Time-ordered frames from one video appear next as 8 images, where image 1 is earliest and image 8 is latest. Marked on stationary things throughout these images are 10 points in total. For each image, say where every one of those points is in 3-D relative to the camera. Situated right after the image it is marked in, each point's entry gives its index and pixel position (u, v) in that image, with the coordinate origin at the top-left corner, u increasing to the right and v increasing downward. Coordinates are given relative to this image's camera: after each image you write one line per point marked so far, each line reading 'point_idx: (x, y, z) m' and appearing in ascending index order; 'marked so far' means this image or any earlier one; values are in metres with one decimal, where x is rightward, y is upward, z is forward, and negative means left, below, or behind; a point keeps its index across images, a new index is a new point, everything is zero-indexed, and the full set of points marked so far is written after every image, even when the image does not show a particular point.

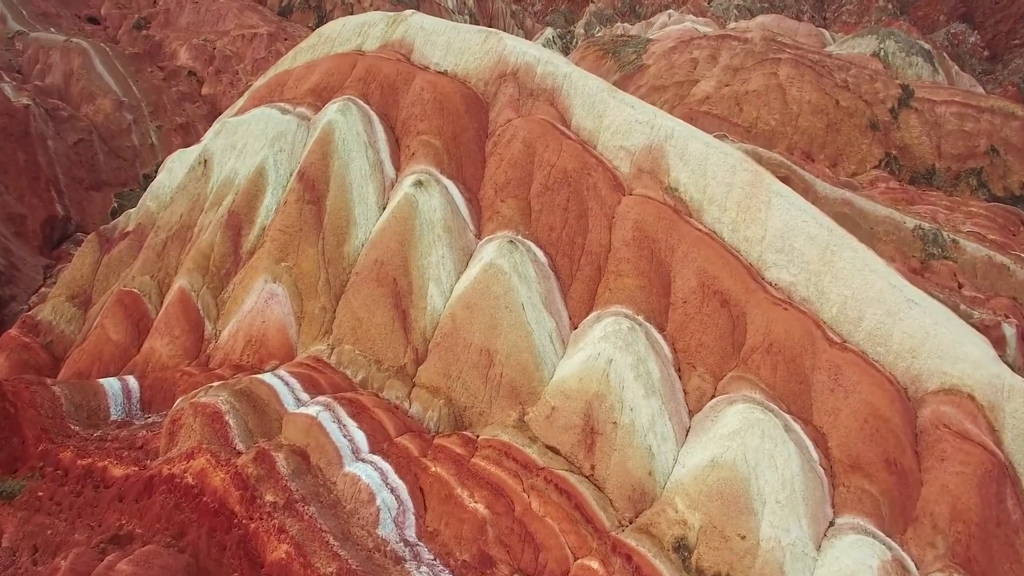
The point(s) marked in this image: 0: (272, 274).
0: (-4.5, +0.3, +12.8) m
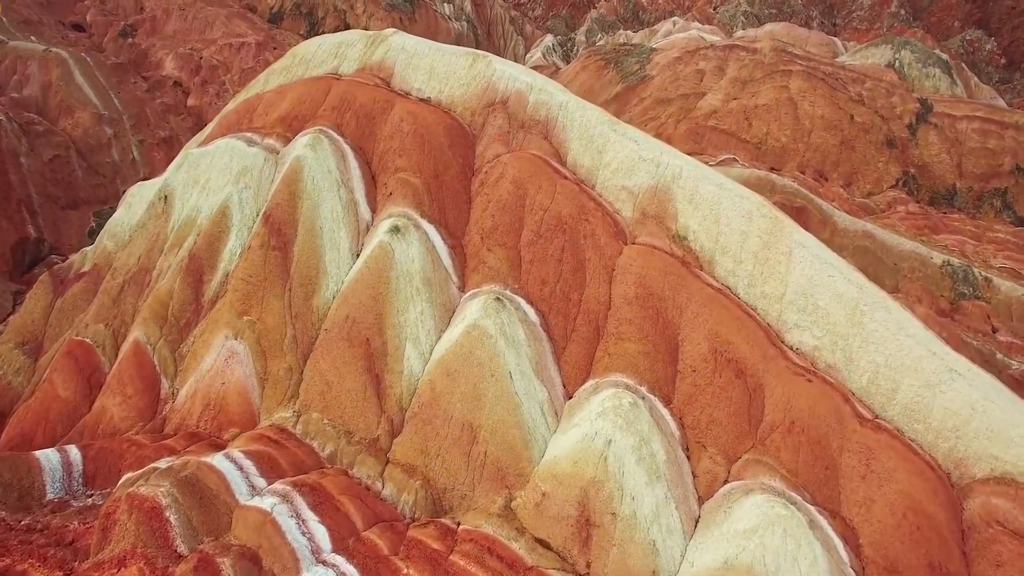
0: (-4.7, -0.7, +11.5) m
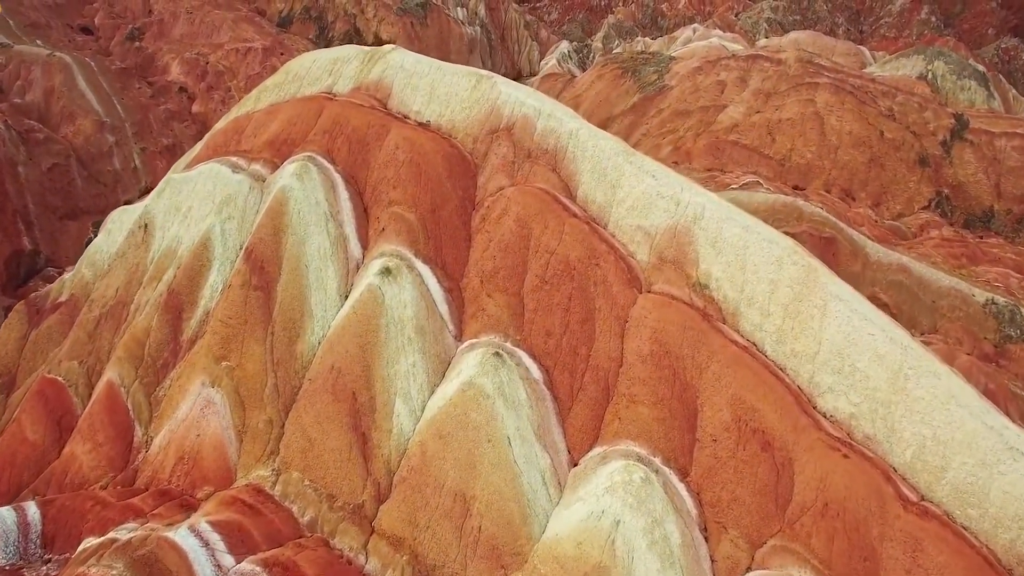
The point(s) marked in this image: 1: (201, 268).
0: (-4.7, -1.4, +10.5) m
1: (-5.3, +0.4, +11.5) m
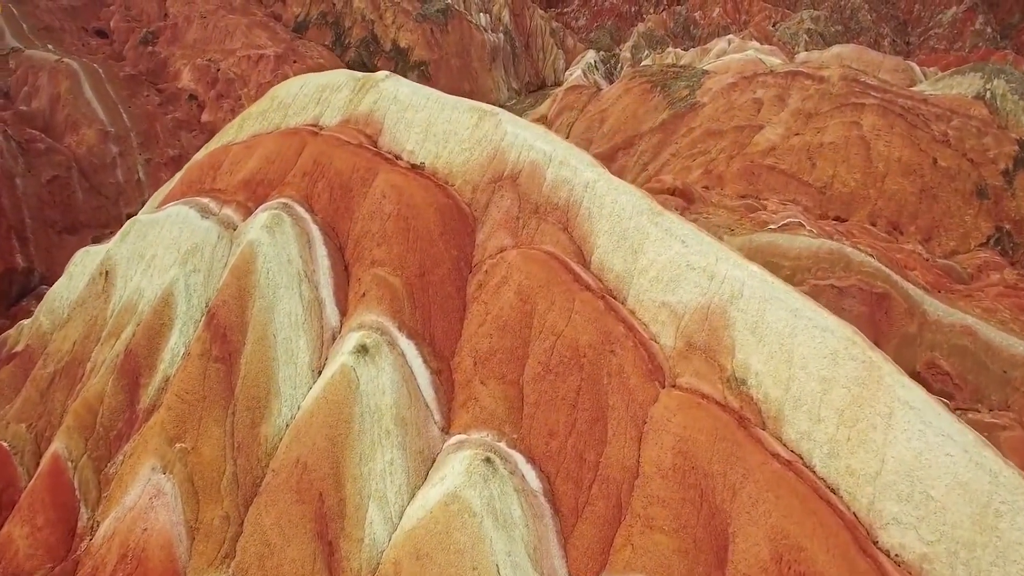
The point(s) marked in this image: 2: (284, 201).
0: (-4.8, -2.3, +9.1) m
1: (-5.3, -0.6, +10.1) m
2: (-3.4, +1.3, +10.0) m
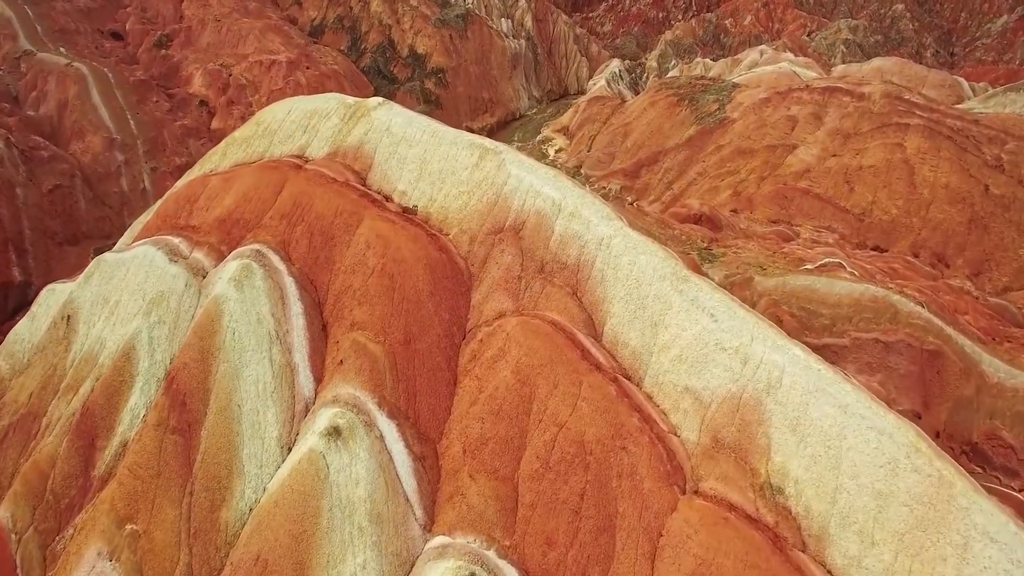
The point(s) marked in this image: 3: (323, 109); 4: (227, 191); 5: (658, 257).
0: (-4.8, -3.1, +8.1) m
1: (-5.3, -1.3, +9.1) m
2: (-3.3, +0.5, +8.9) m
3: (-2.9, +2.8, +10.4) m
4: (-4.2, +1.4, +10.0) m
5: (+1.7, +0.4, +7.7) m
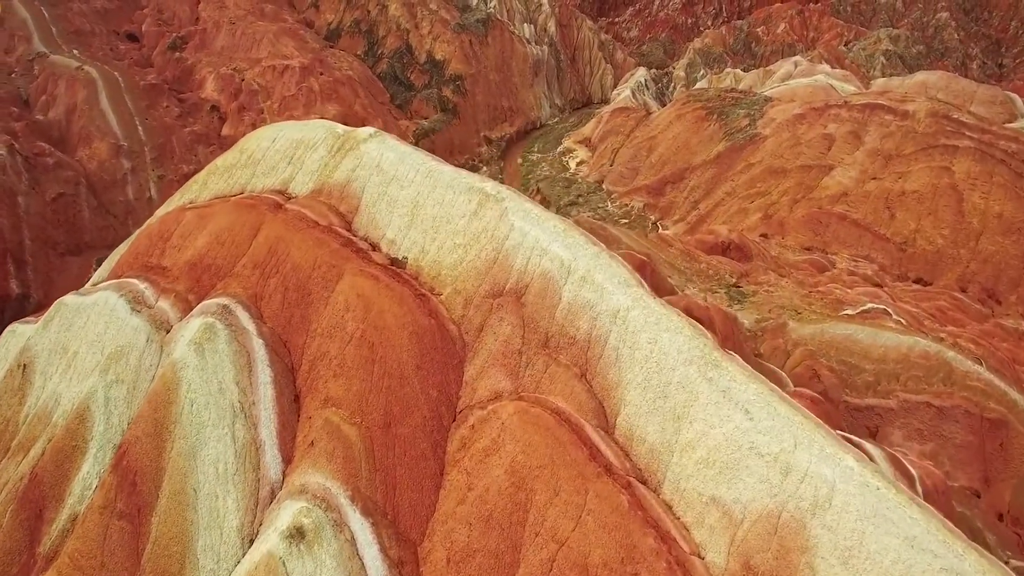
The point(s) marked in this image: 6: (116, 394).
0: (-4.9, -3.7, +7.1) m
1: (-5.3, -2.0, +8.1) m
2: (-3.3, -0.2, +7.8) m
3: (-2.8, +2.1, +9.3) m
4: (-4.2, +0.8, +9.0) m
5: (+1.6, -0.5, +6.5) m
6: (-4.8, -1.3, +8.1) m
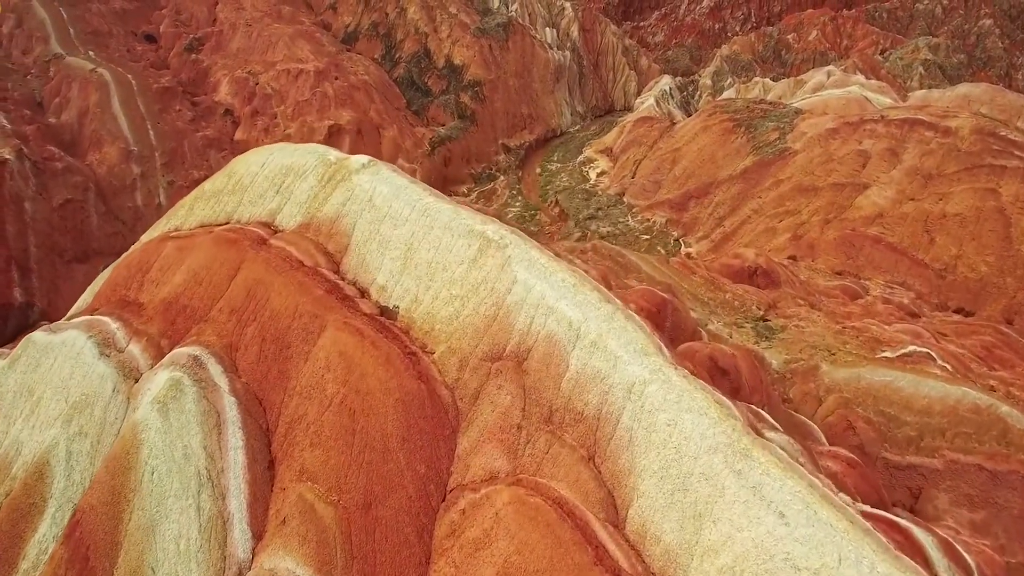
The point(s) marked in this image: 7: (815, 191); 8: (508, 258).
0: (-5.0, -4.2, +6.4) m
1: (-5.3, -2.4, +7.4) m
2: (-3.3, -0.7, +7.1) m
3: (-2.7, +1.5, +8.5) m
4: (-4.1, +0.3, +8.3) m
5: (+1.6, -1.1, +5.6) m
6: (-4.8, -1.8, +7.4) m
7: (+9.0, +2.8, +19.9) m
8: (0.0, +0.3, +6.7) m
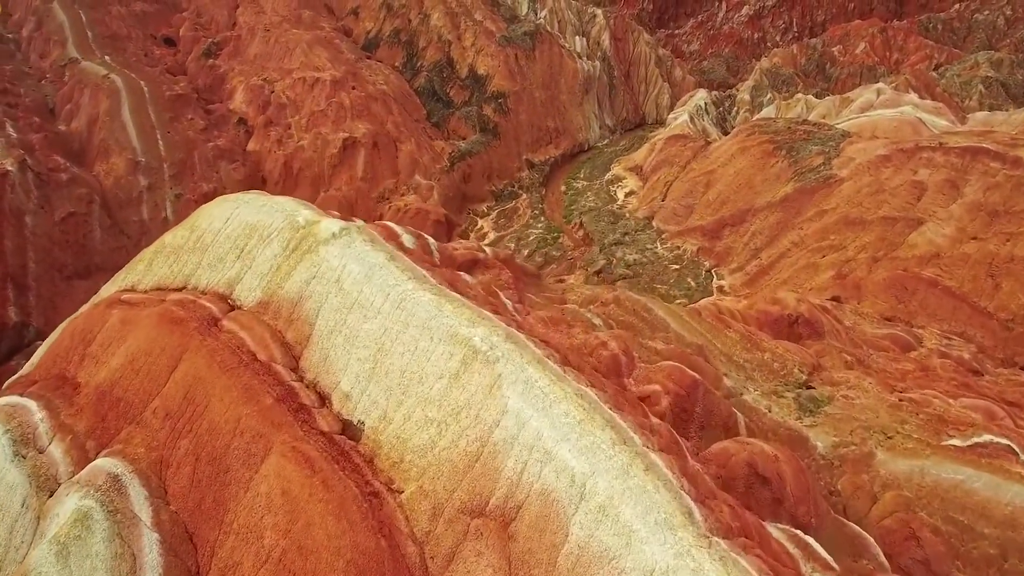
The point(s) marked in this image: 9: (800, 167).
0: (-5.1, -5.0, +5.2) m
1: (-5.4, -3.2, +6.2) m
2: (-3.4, -1.5, +5.8) m
3: (-2.6, +0.7, +7.2) m
4: (-4.1, -0.6, +7.0) m
5: (+1.5, -2.1, +4.1) m
6: (-4.8, -2.6, +6.2) m
7: (+9.5, +1.7, +18.1) m
8: (-0.1, -0.7, +5.3) m
9: (+8.8, +3.6, +20.5) m
